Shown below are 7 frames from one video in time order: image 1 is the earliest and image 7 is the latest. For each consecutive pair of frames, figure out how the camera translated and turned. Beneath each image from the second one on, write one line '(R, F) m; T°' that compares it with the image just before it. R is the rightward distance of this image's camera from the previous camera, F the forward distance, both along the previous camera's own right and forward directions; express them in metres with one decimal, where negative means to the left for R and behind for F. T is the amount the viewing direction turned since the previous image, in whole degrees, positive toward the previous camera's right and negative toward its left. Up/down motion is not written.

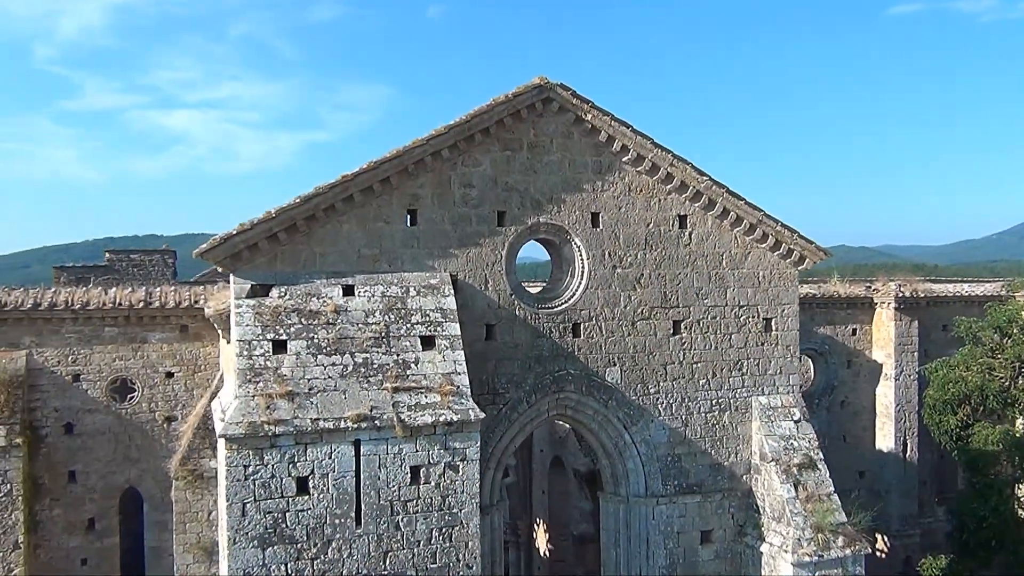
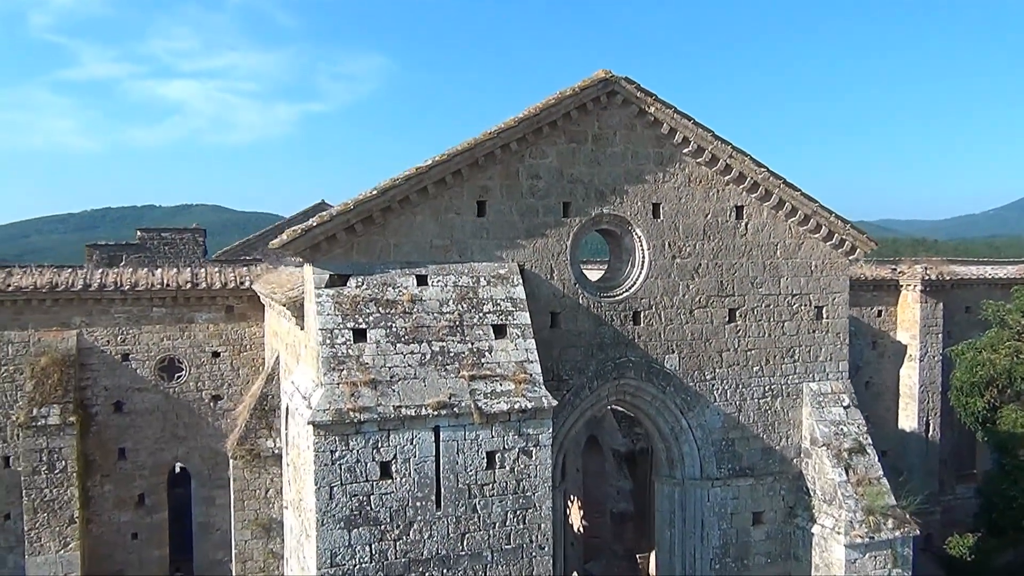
(-0.8, -0.3) m; 0°
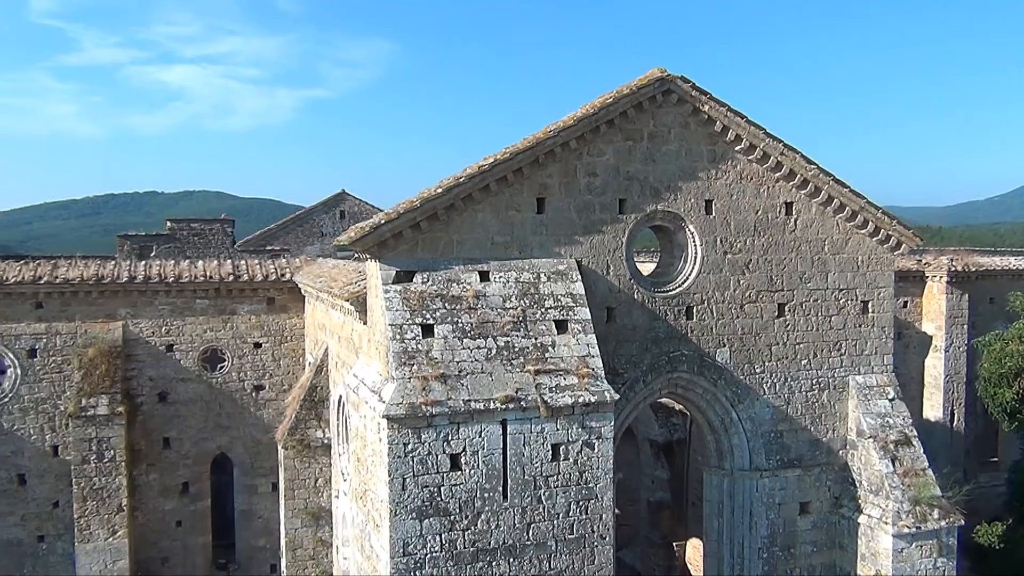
(-0.6, -0.2) m; 0°
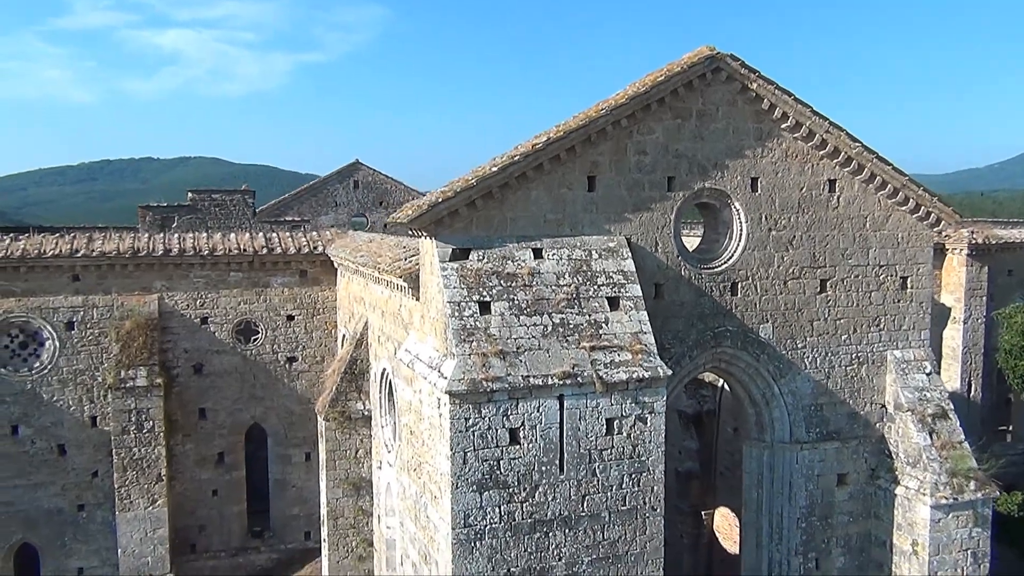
(-0.6, -0.1) m; 0°
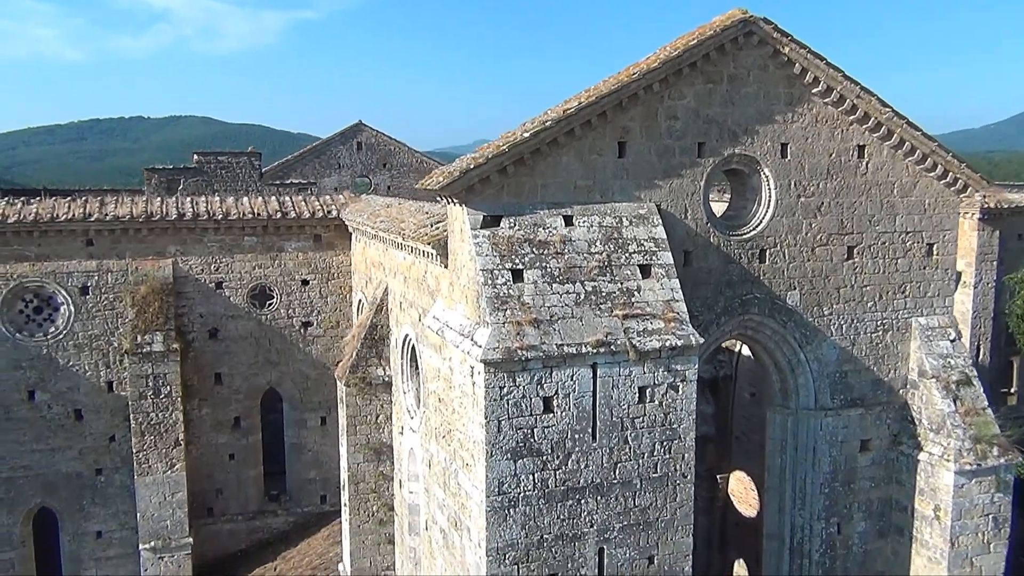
(-0.4, +0.1) m; 0°
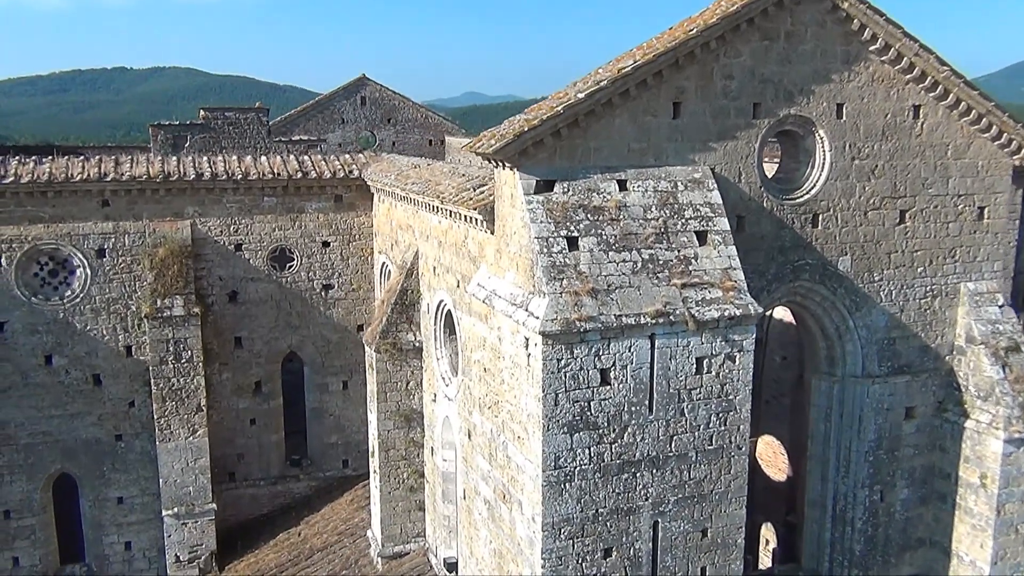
(-0.7, +0.4) m; +1°
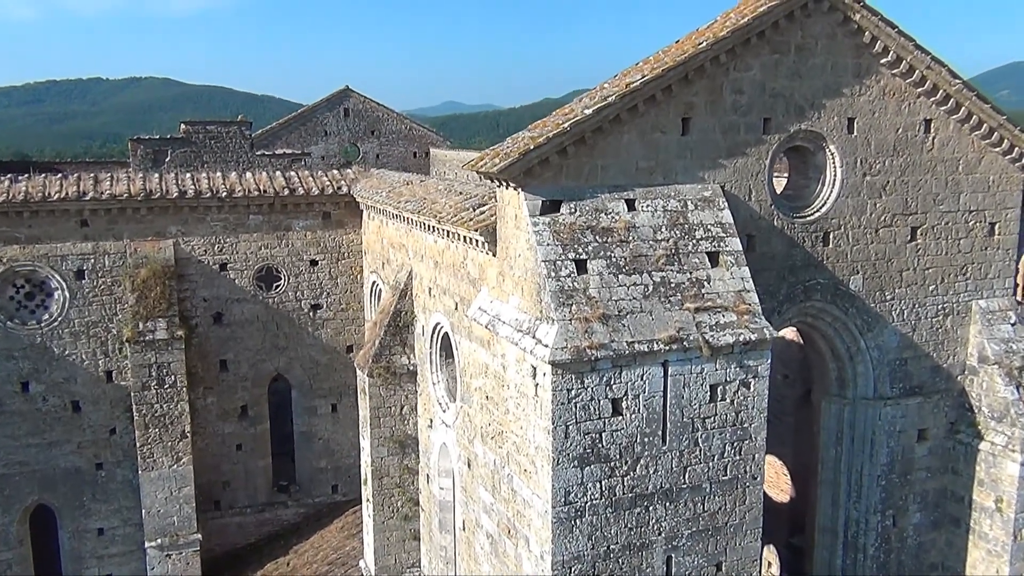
(-0.2, +0.4) m; +1°
